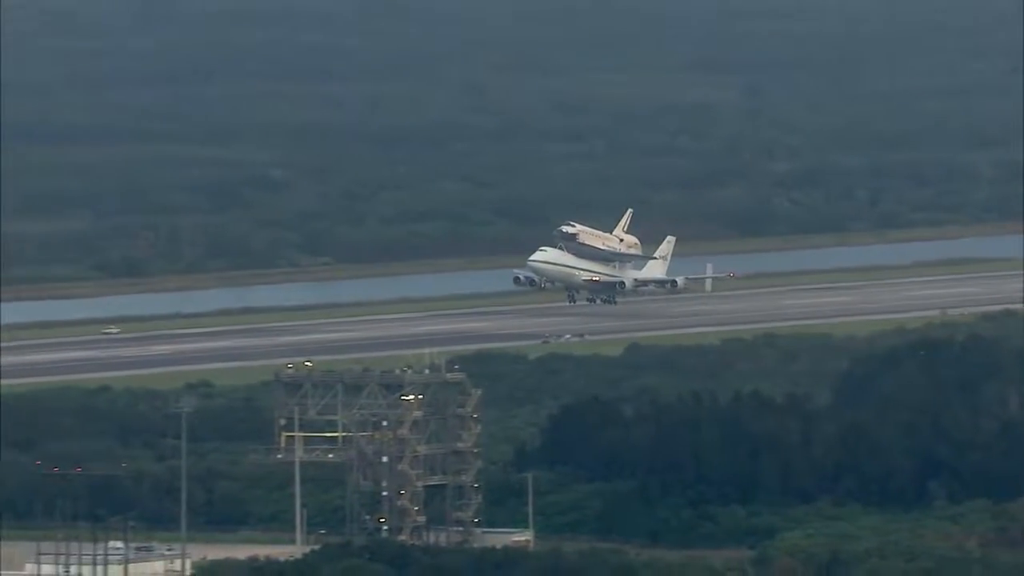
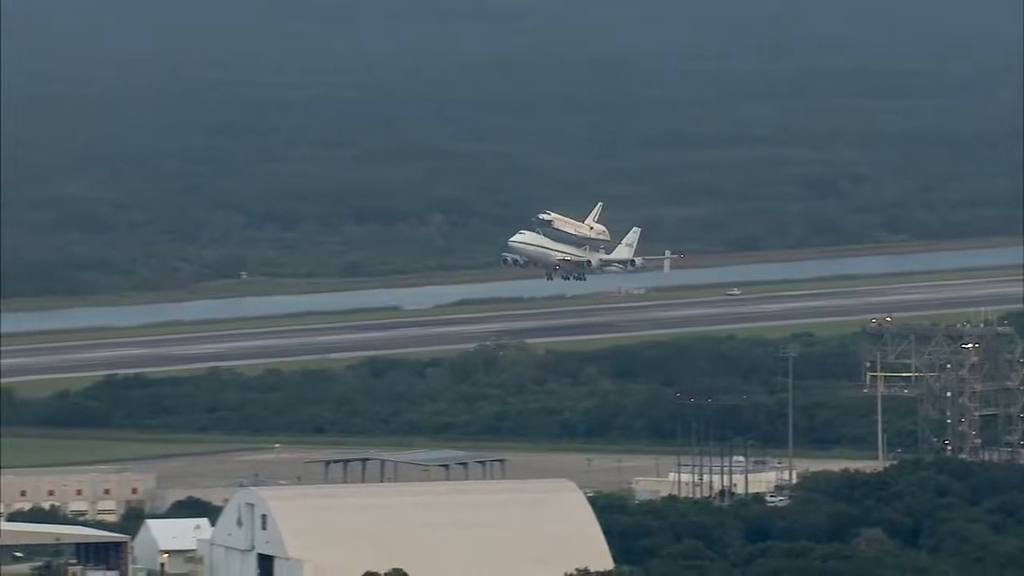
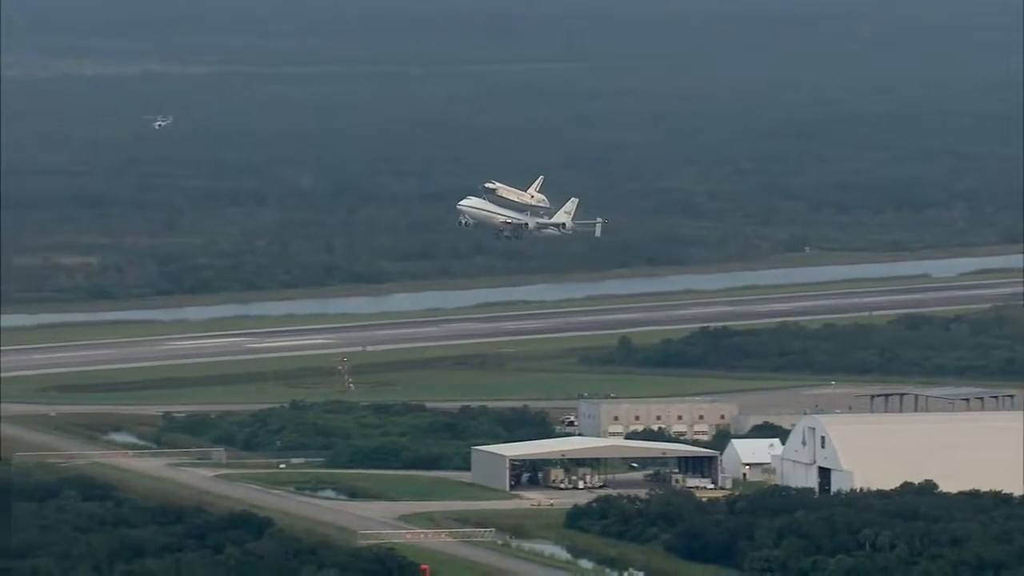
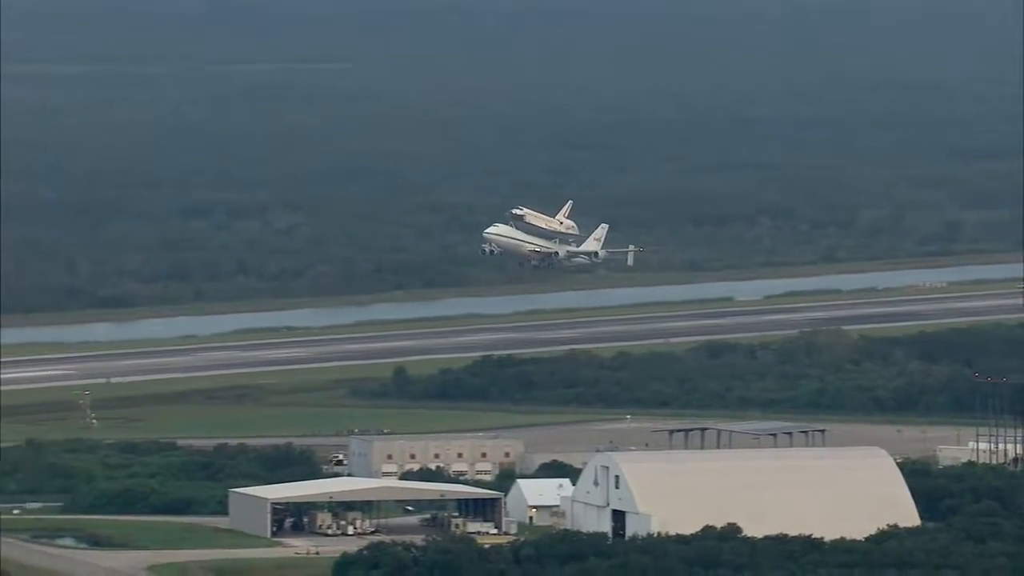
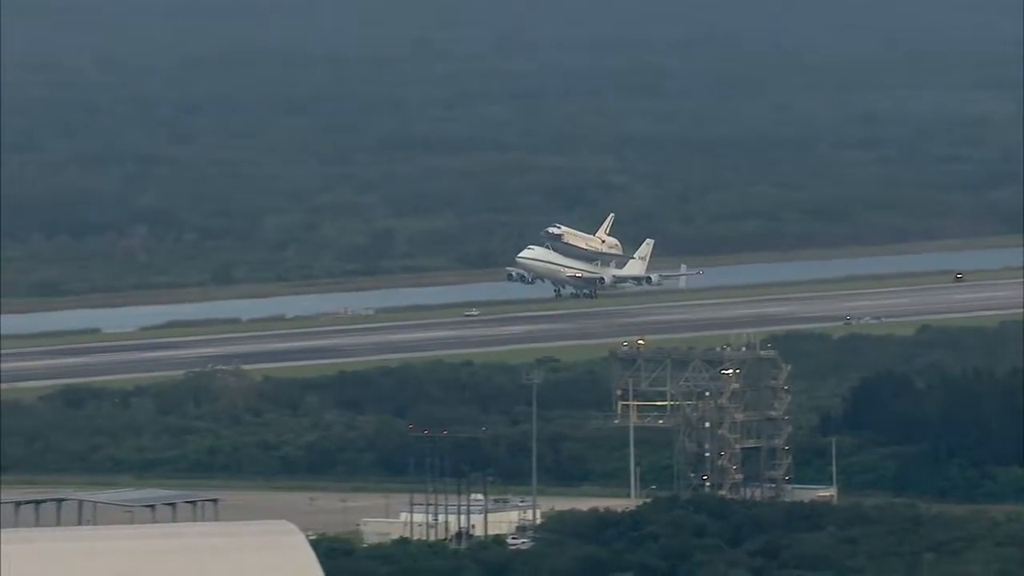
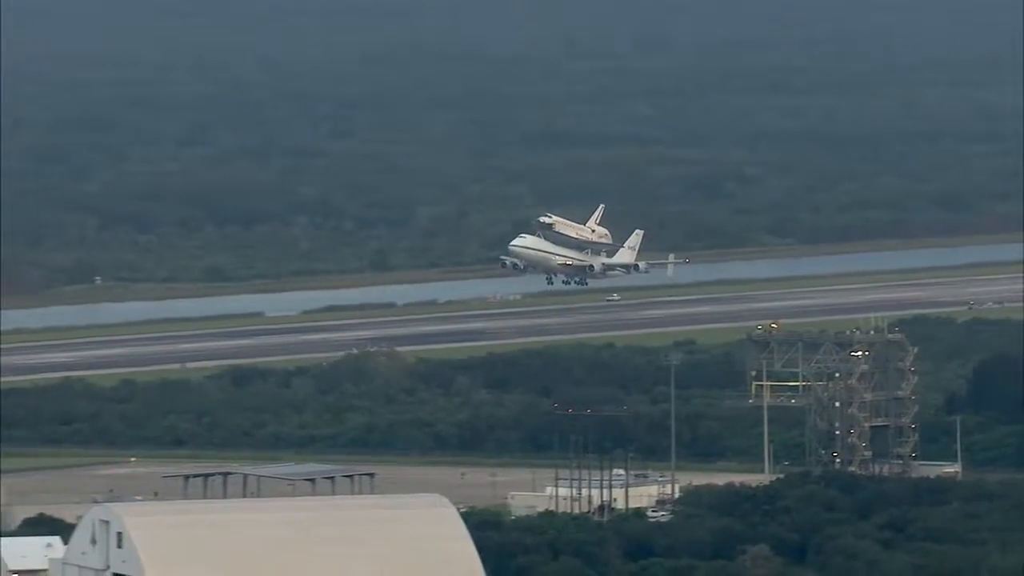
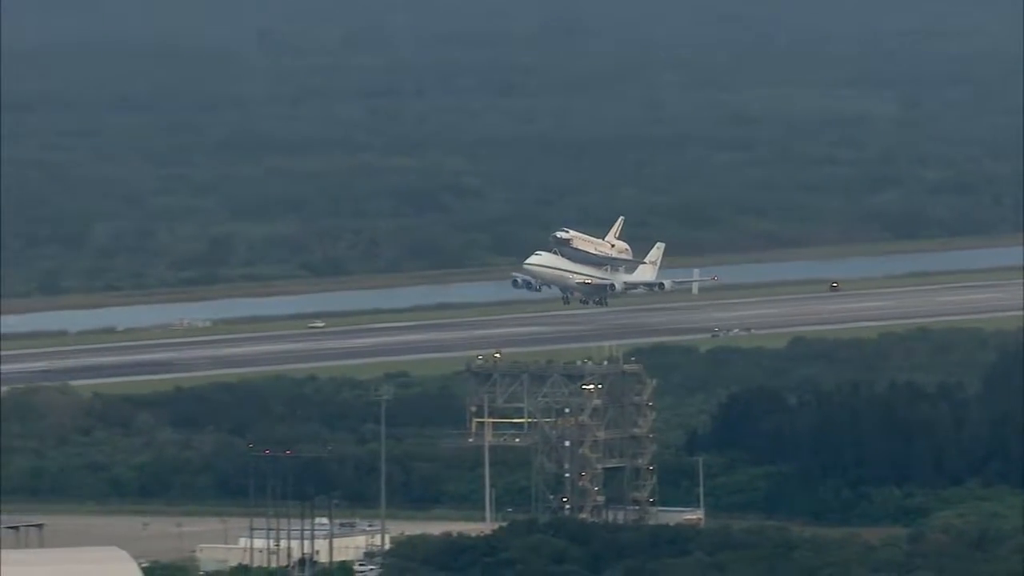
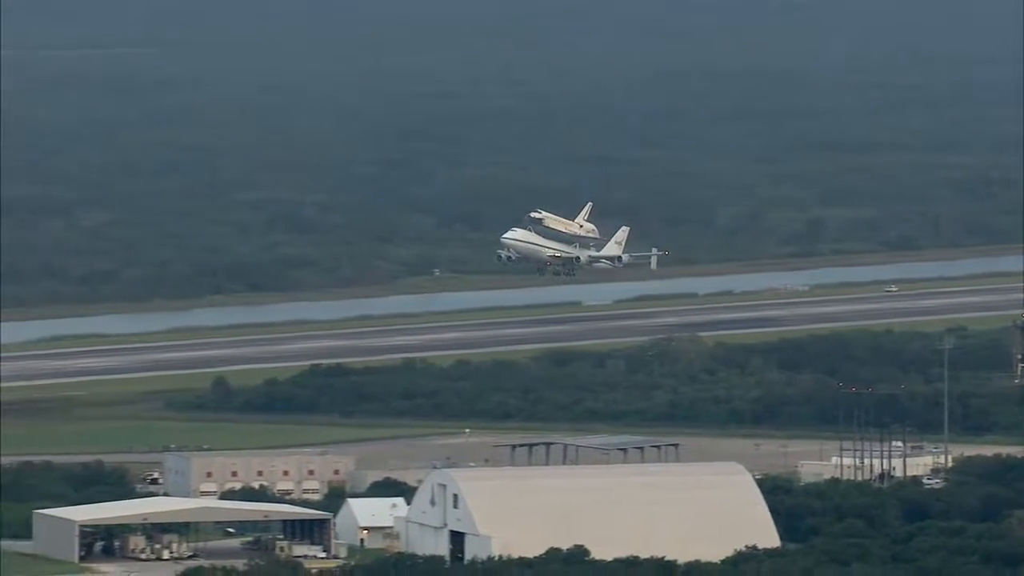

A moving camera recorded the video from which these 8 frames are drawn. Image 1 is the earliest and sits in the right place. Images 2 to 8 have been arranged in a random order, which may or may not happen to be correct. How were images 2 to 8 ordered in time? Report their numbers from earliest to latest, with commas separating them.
7, 5, 6, 2, 8, 4, 3
